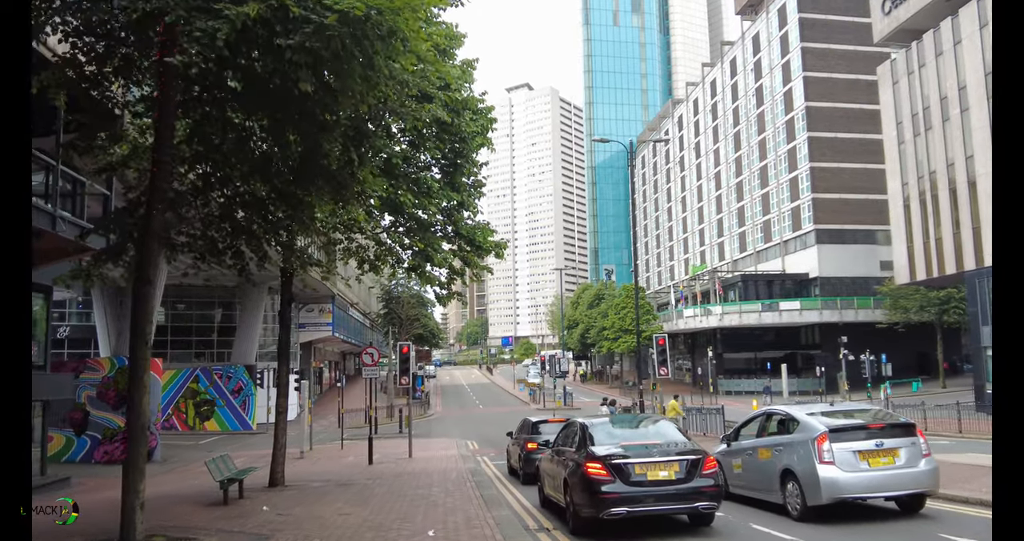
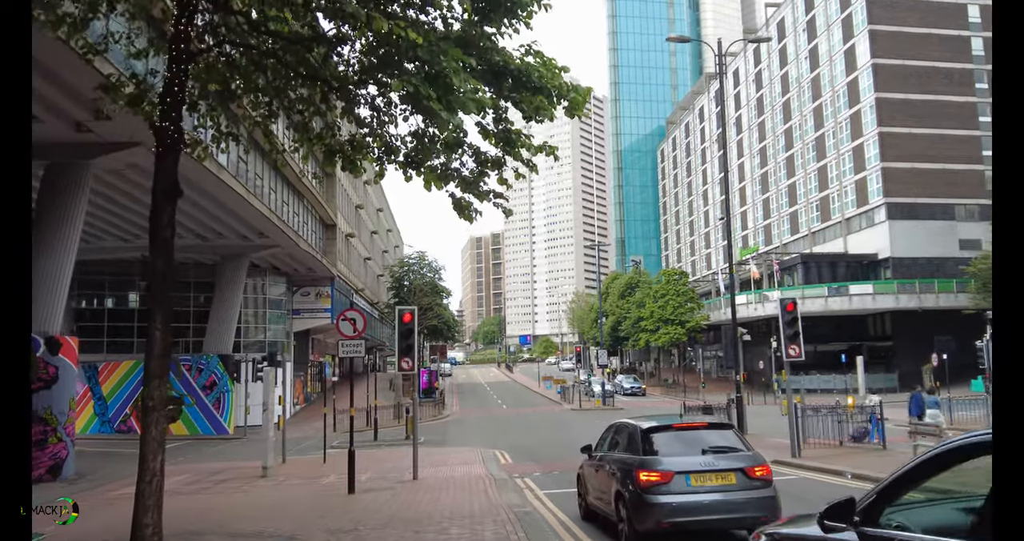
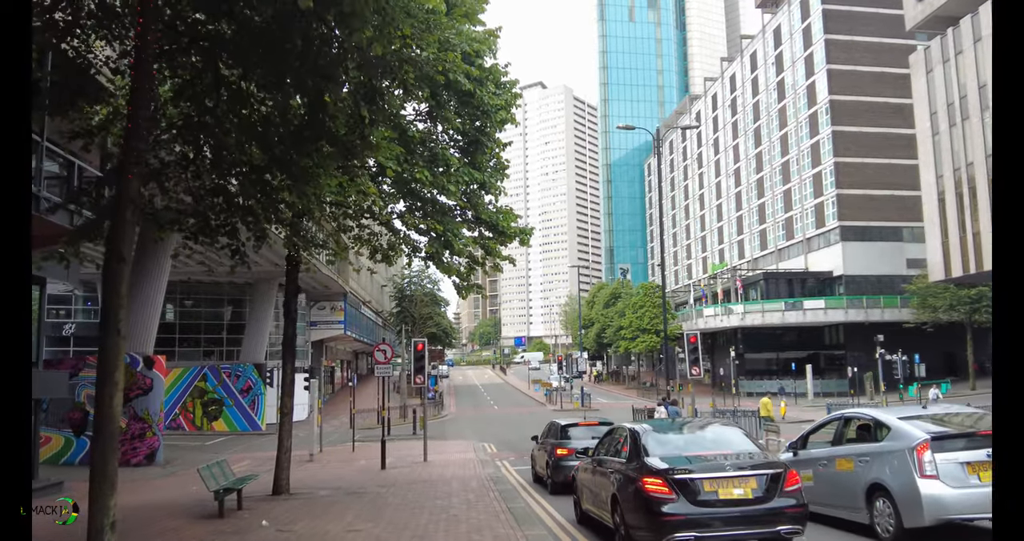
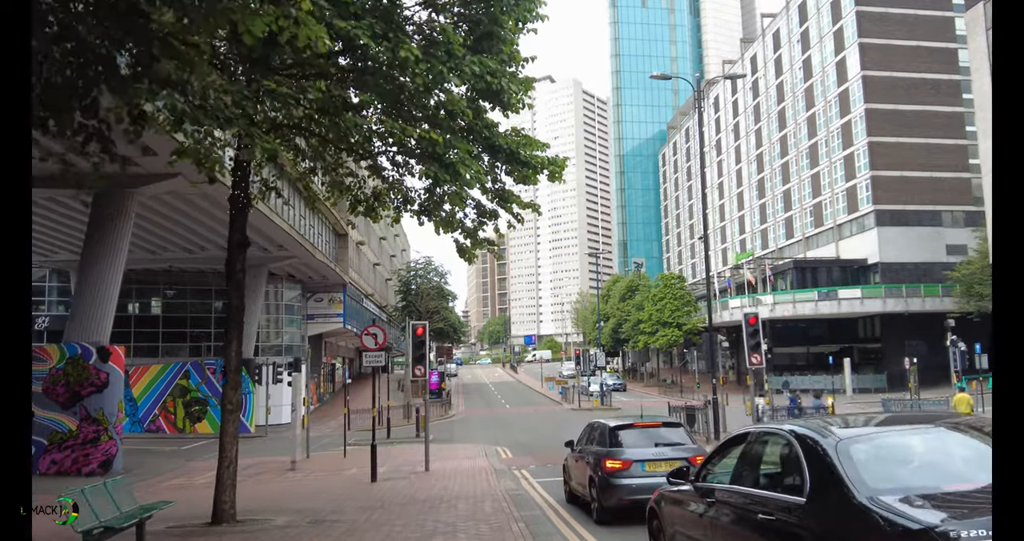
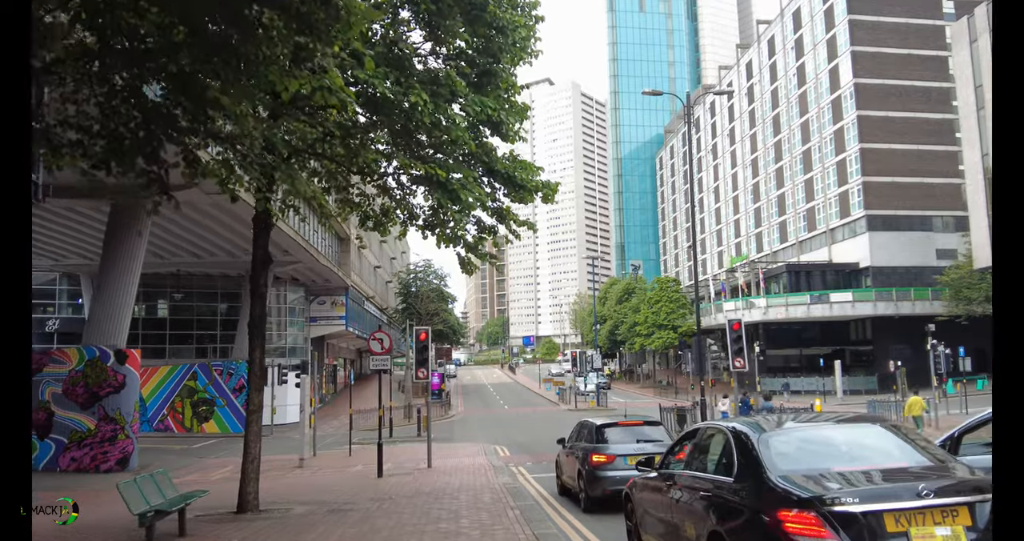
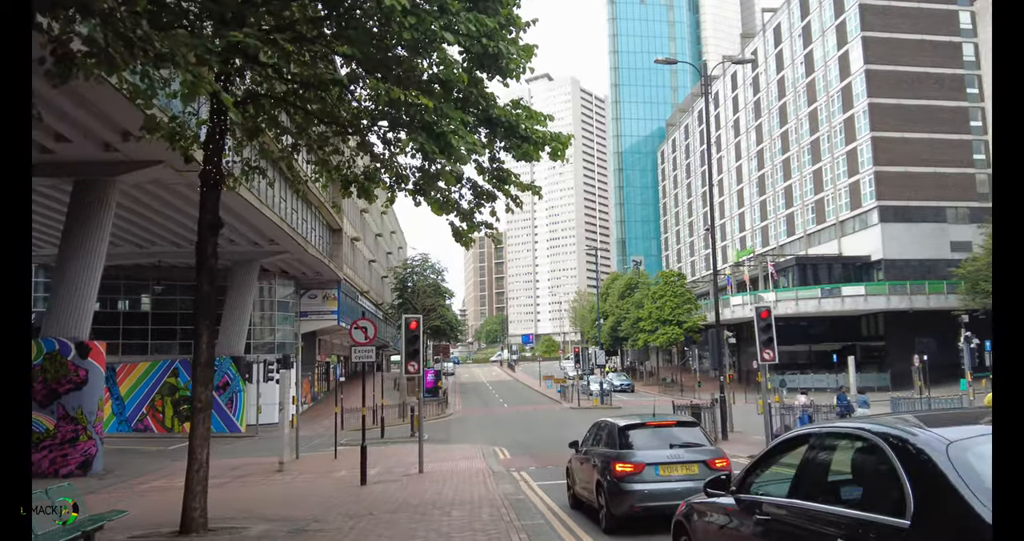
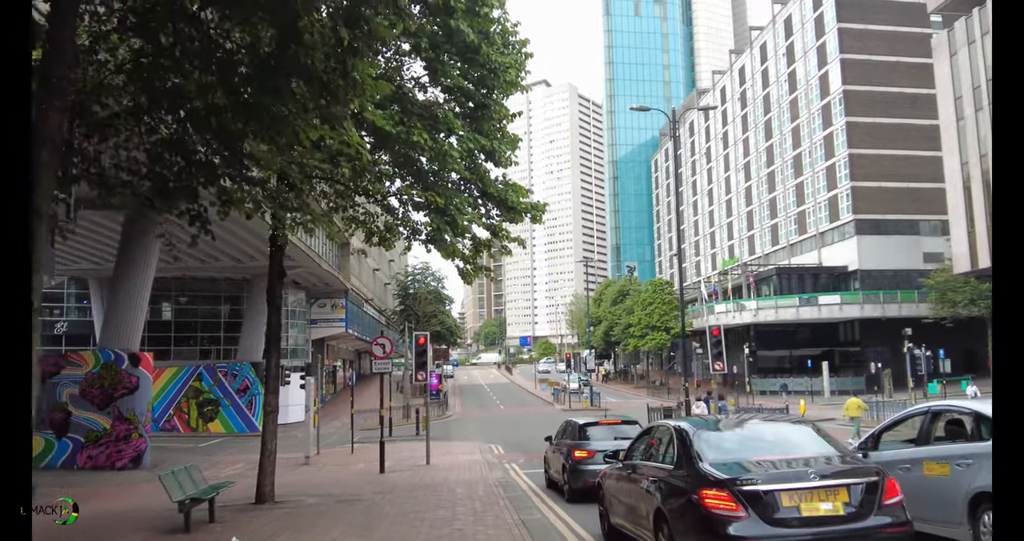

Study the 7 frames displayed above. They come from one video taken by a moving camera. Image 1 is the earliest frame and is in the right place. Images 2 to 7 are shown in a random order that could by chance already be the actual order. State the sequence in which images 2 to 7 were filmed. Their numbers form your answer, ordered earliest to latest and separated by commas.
3, 7, 5, 4, 6, 2
